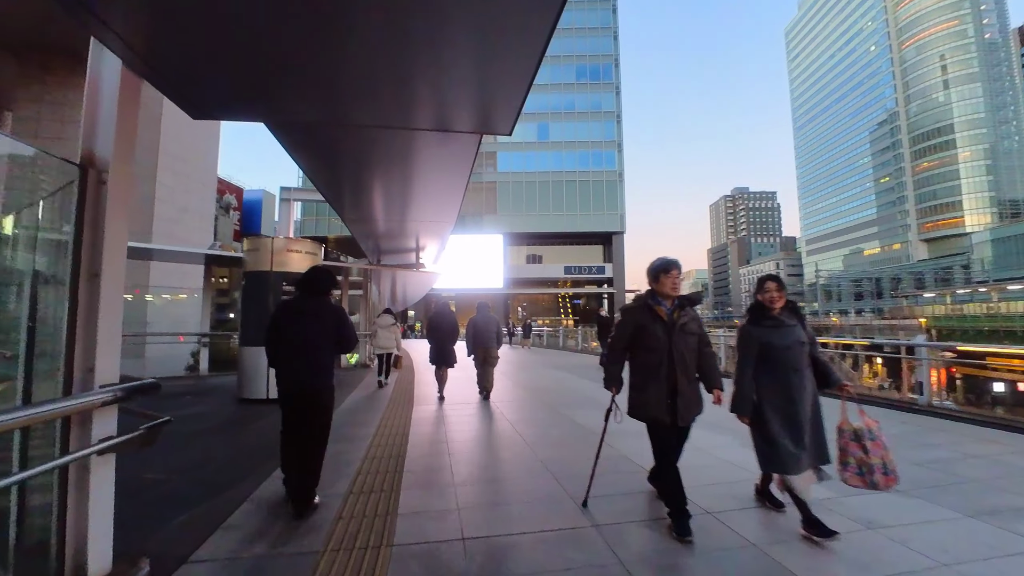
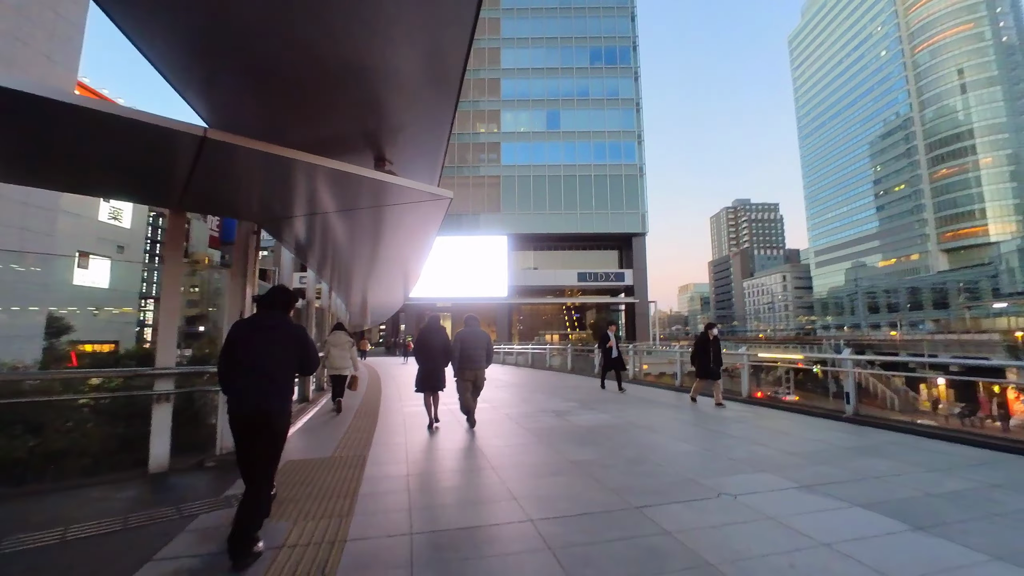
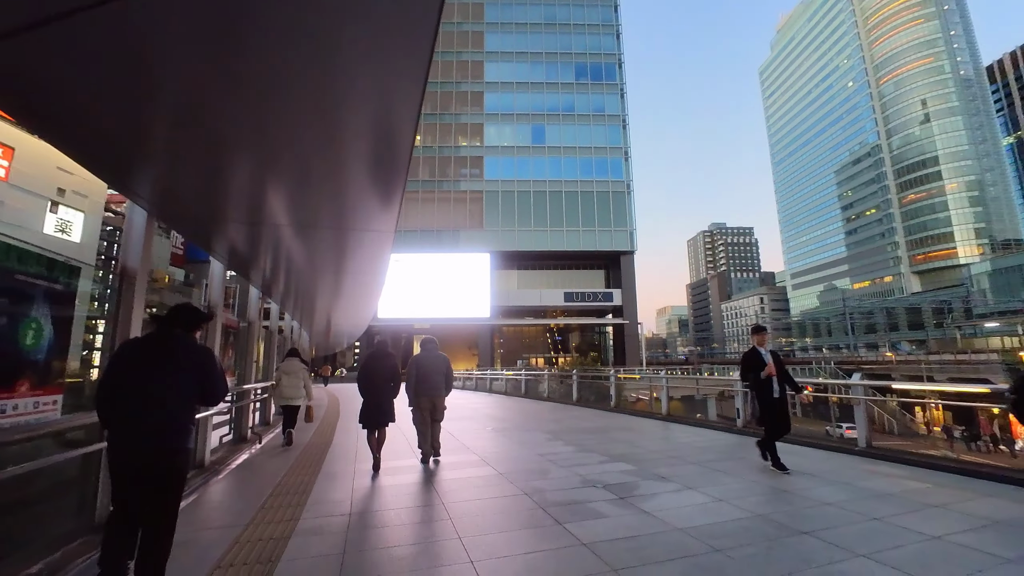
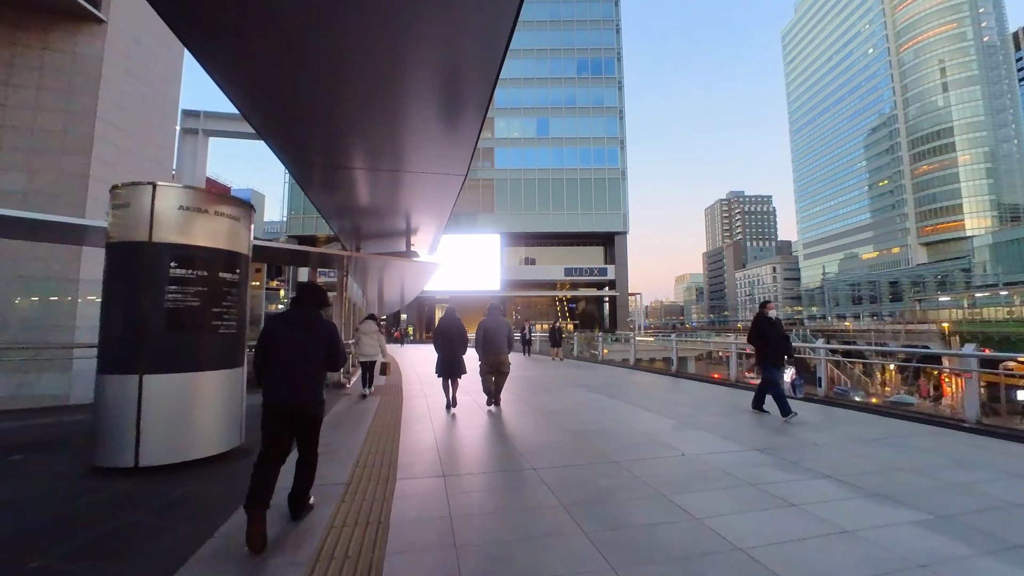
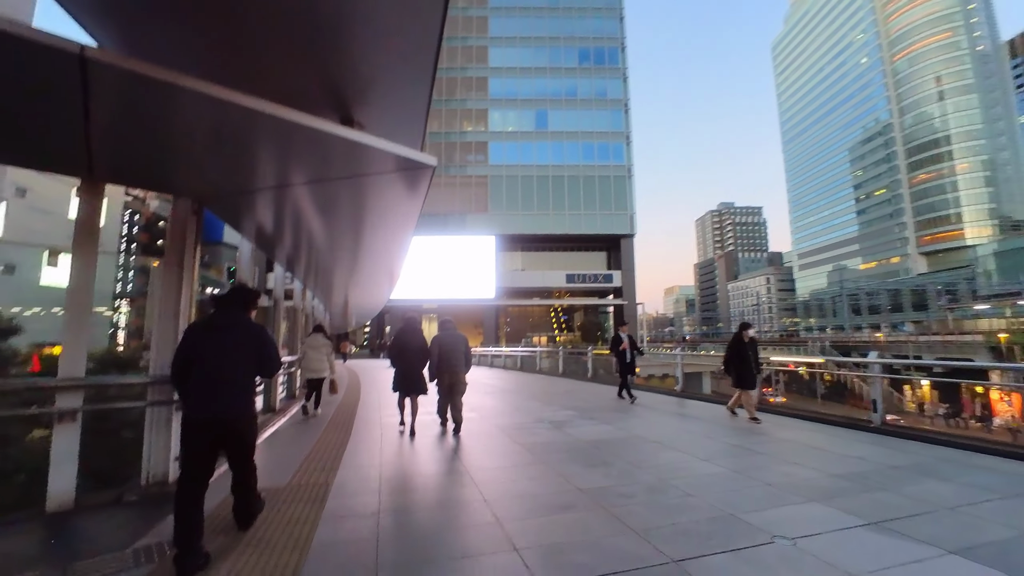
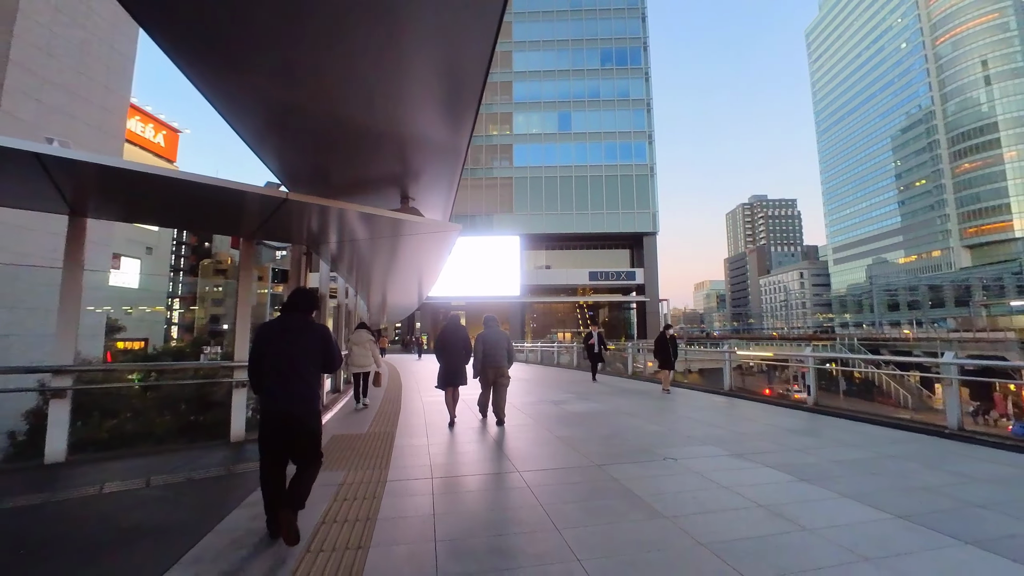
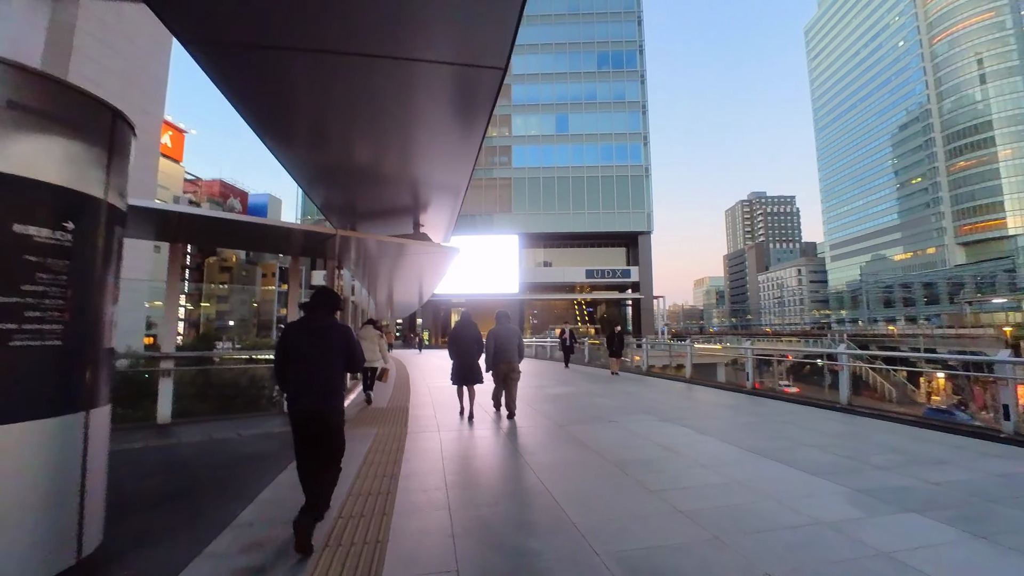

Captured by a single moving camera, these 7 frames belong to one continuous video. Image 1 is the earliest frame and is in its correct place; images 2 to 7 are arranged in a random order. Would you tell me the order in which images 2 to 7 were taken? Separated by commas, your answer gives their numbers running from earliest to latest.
4, 7, 6, 2, 5, 3
